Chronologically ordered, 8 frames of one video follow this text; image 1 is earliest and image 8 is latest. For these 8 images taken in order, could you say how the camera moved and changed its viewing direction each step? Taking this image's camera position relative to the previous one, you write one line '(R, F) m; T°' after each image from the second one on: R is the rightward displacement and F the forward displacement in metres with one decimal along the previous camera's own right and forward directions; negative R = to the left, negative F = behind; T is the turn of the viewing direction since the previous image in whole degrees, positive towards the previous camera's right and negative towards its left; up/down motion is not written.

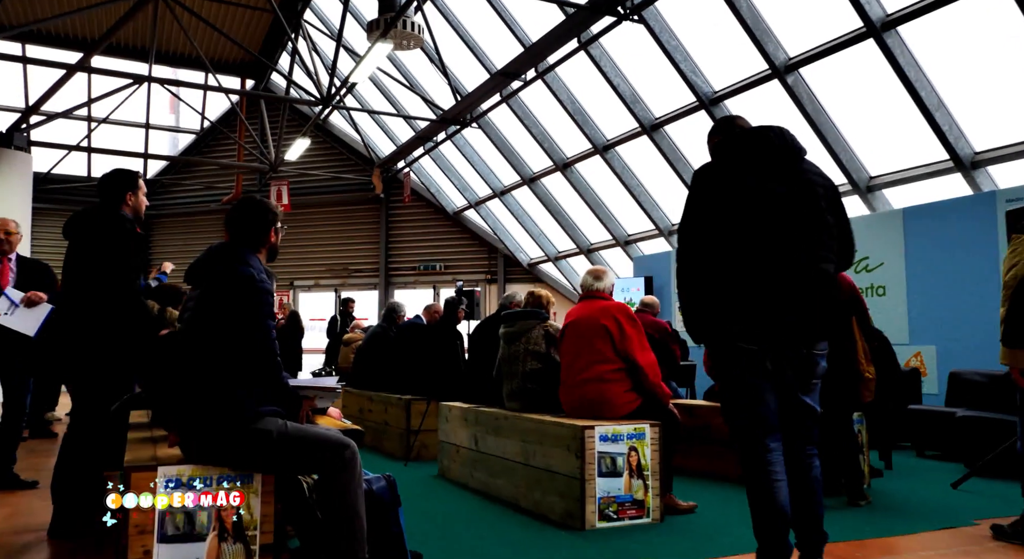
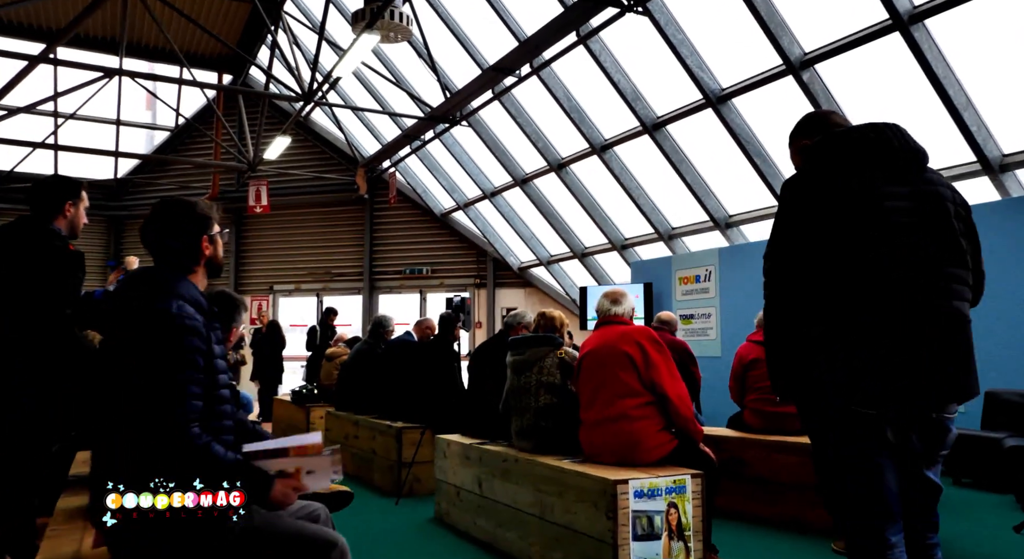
(-0.1, +0.5) m; +1°
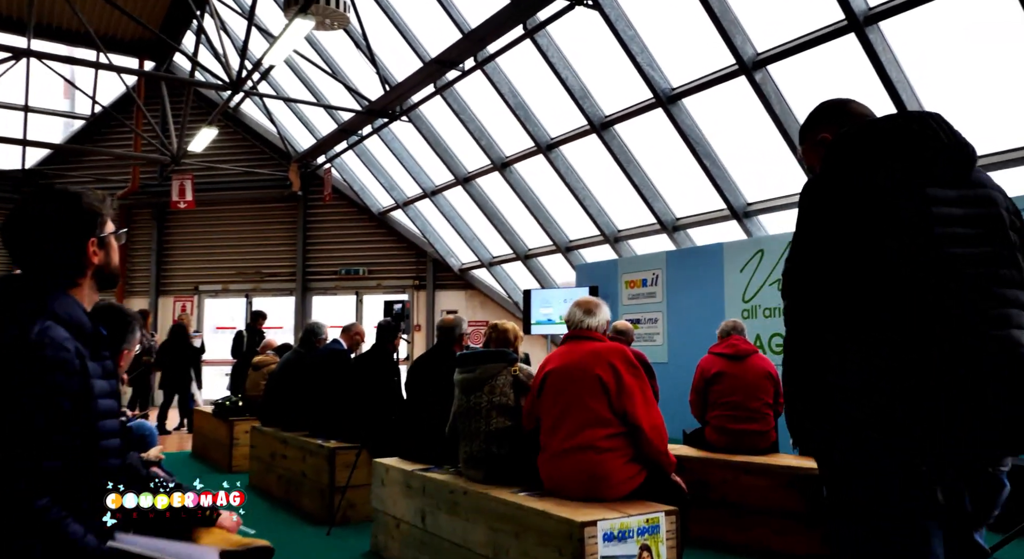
(0.0, +0.4) m; +5°
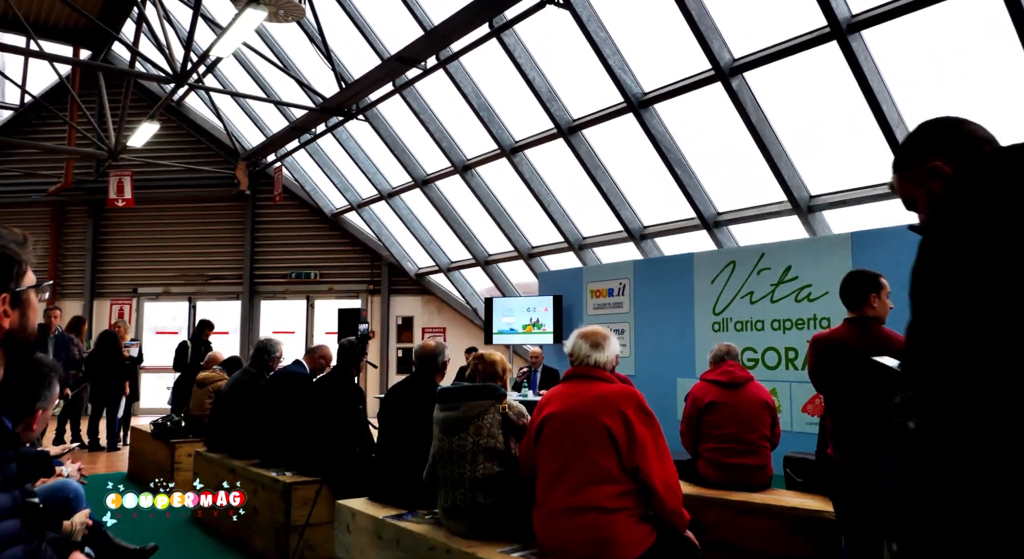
(-0.1, +0.3) m; +4°
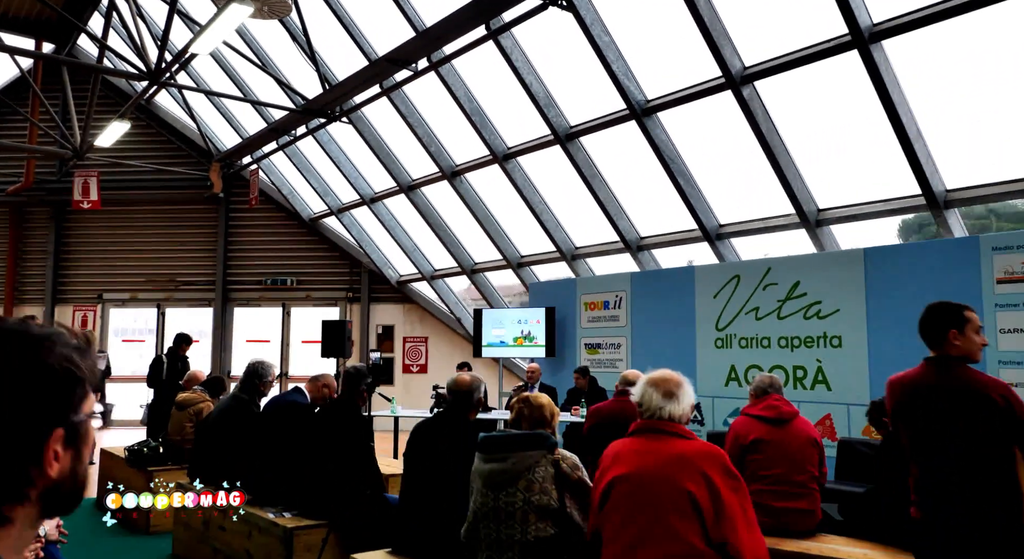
(-0.3, +0.3) m; +3°
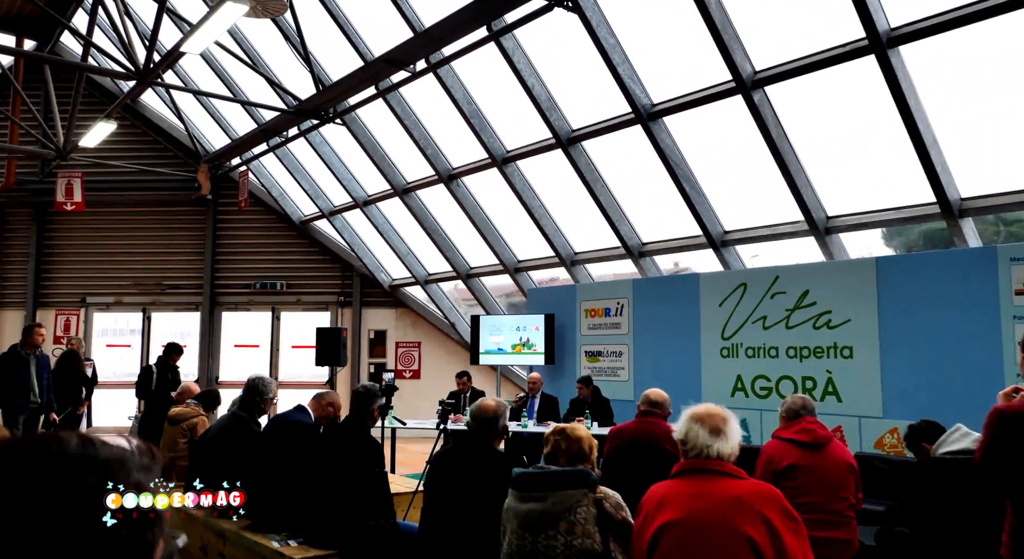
(-0.2, +0.2) m; +1°
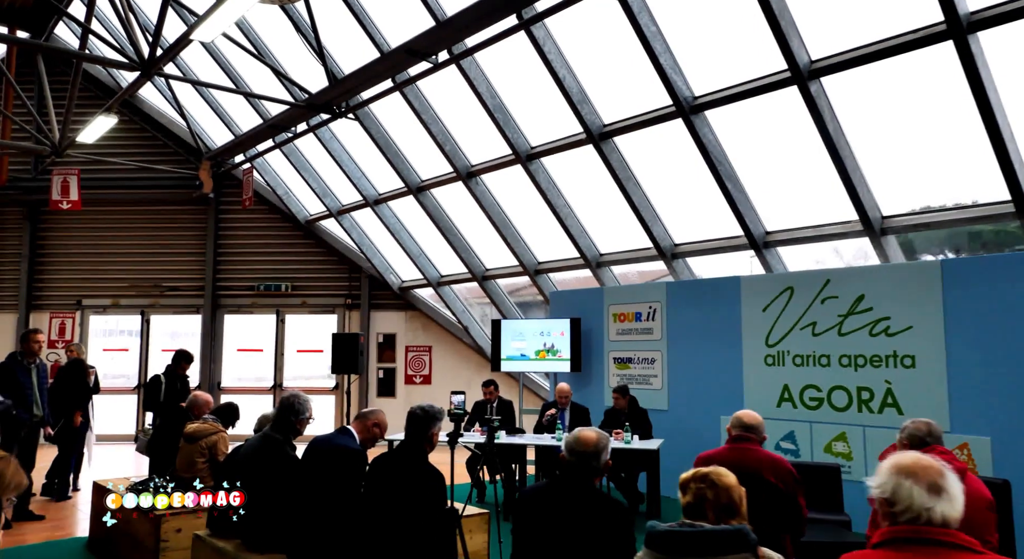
(-0.4, +0.4) m; +1°
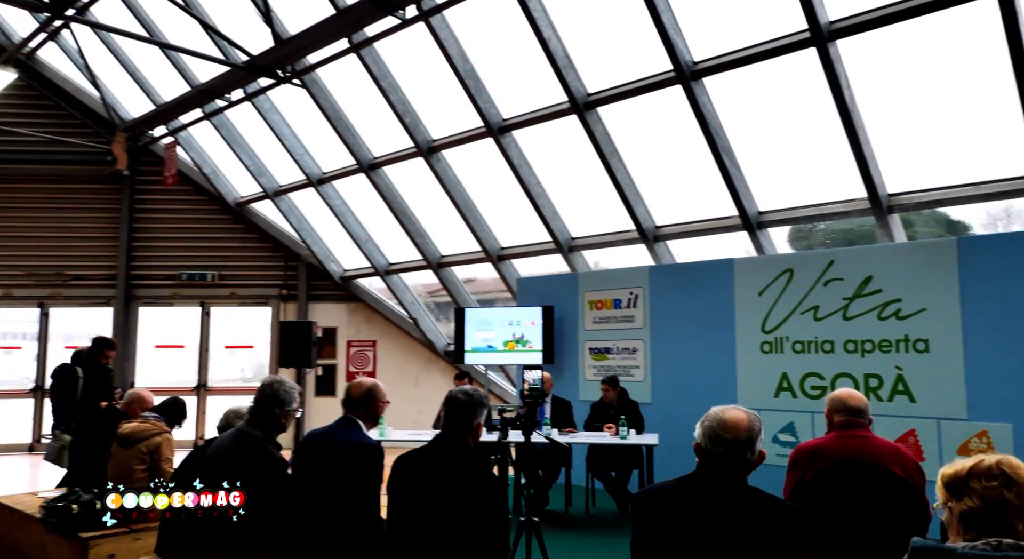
(-0.5, +0.7) m; +7°
